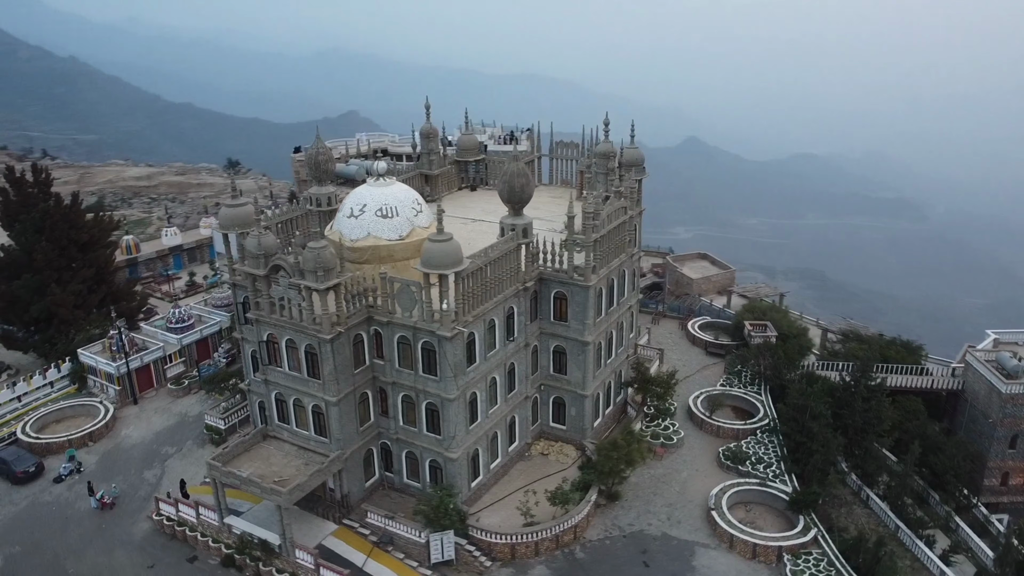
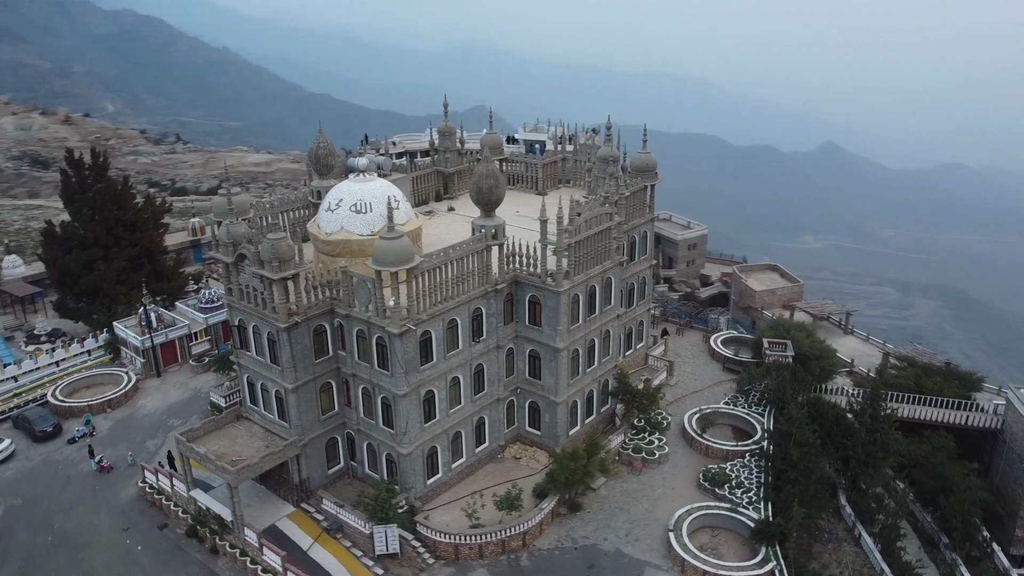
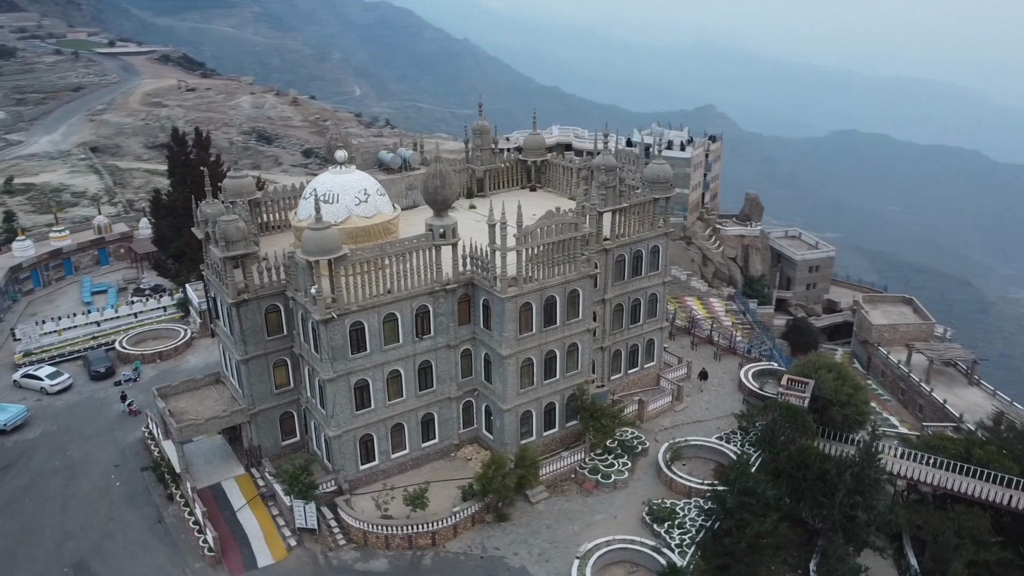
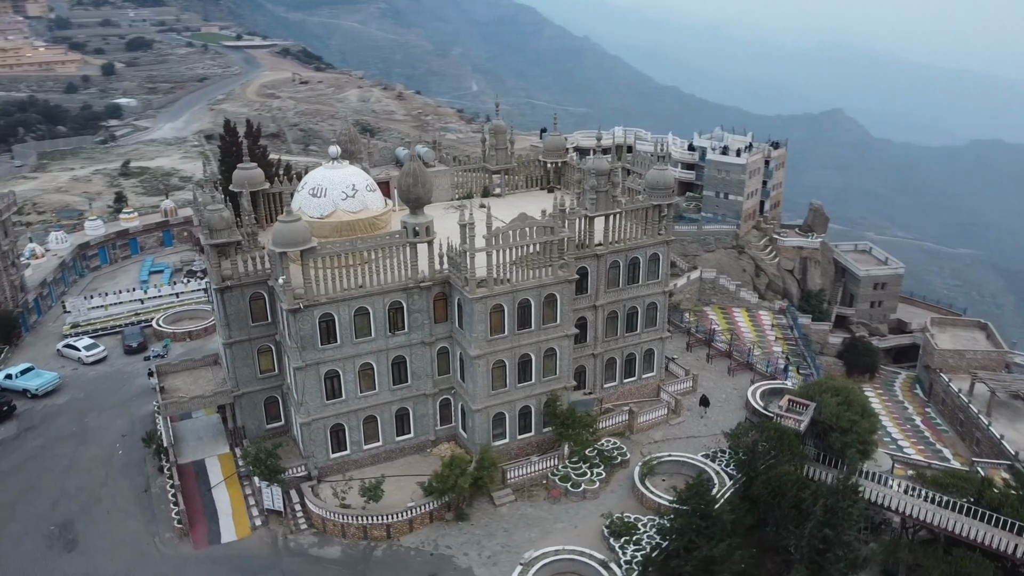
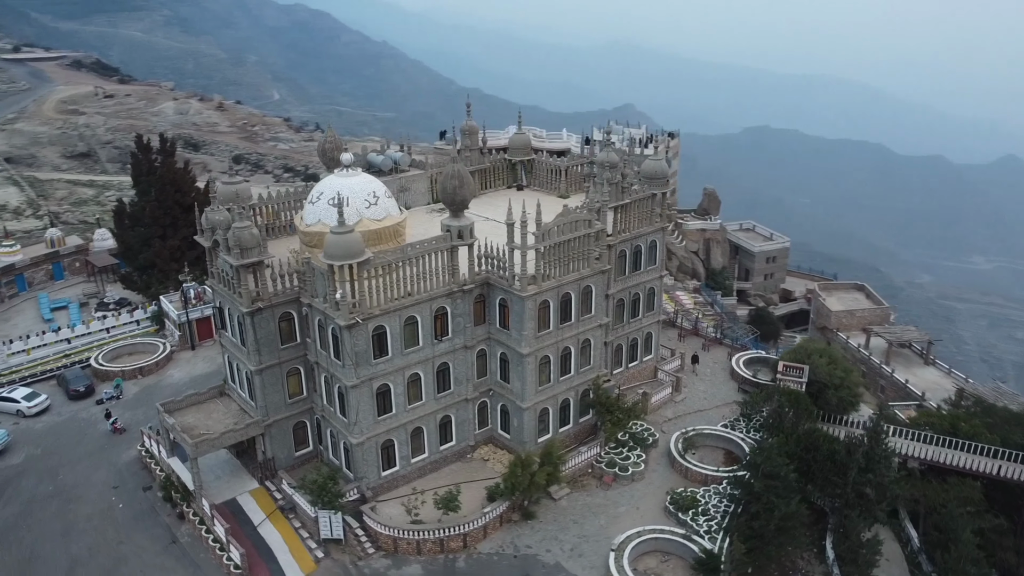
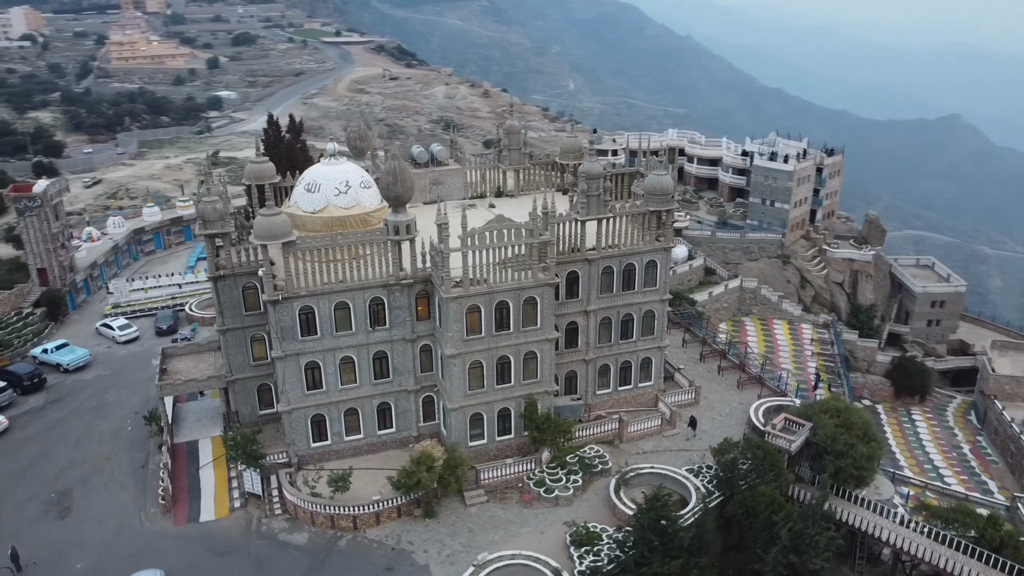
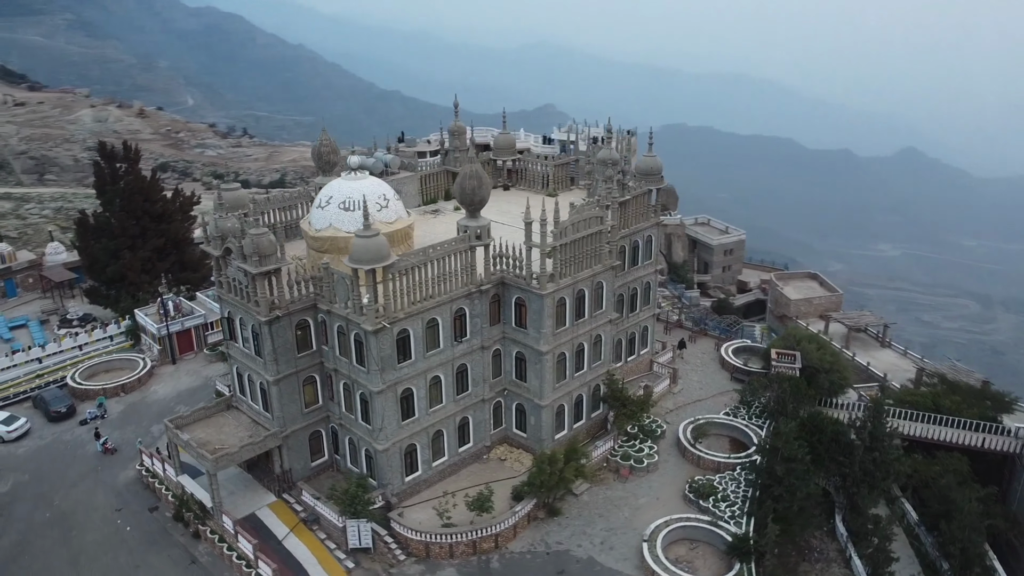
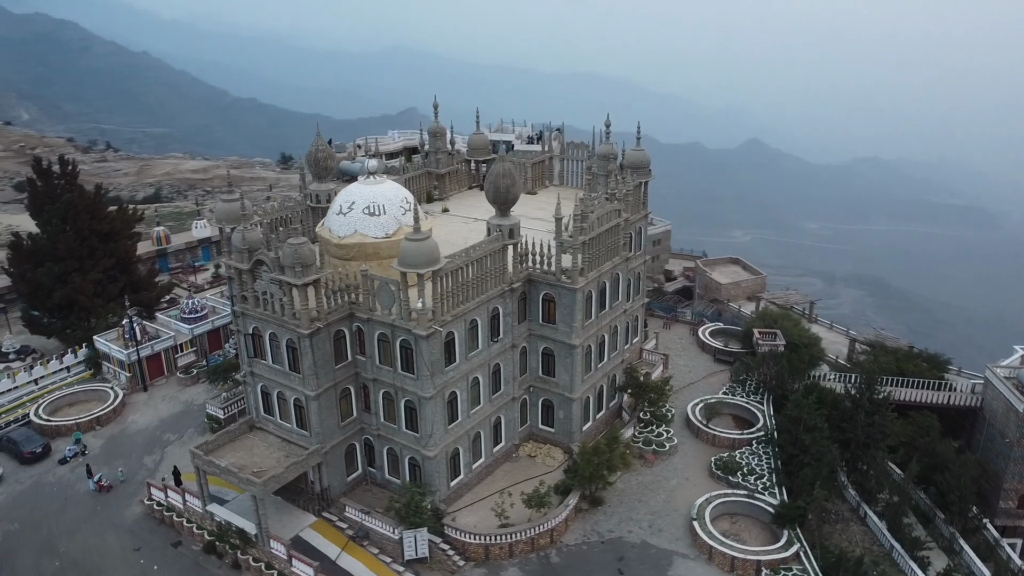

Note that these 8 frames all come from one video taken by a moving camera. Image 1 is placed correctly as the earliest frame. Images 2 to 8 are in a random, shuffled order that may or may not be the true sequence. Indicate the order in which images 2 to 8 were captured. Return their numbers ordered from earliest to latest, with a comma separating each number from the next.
8, 2, 7, 5, 3, 4, 6
